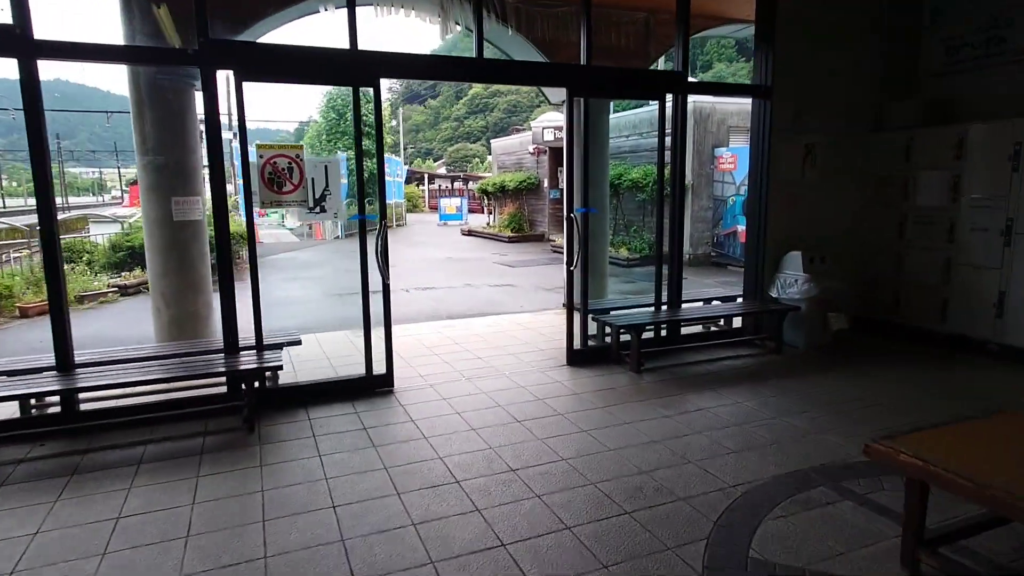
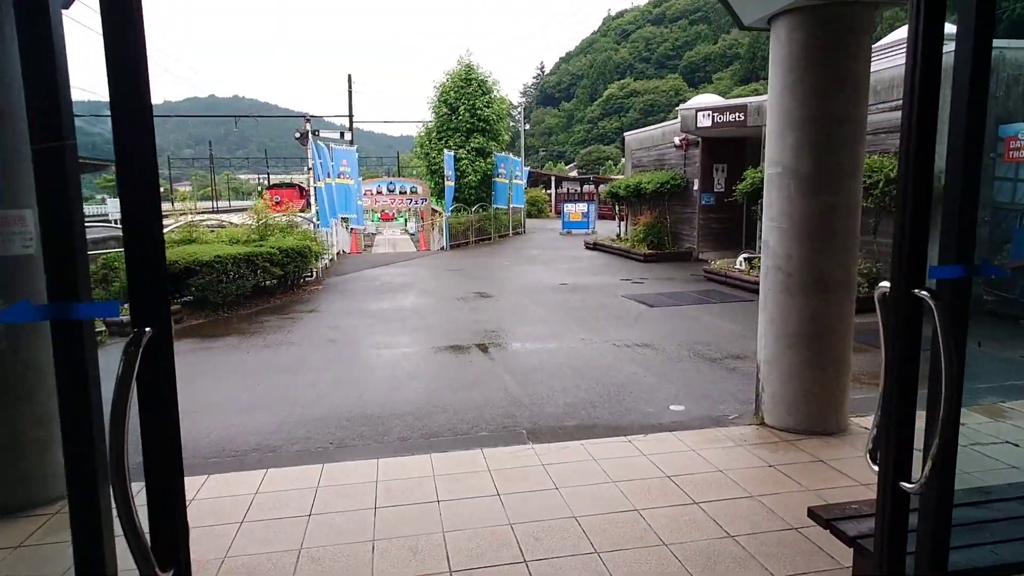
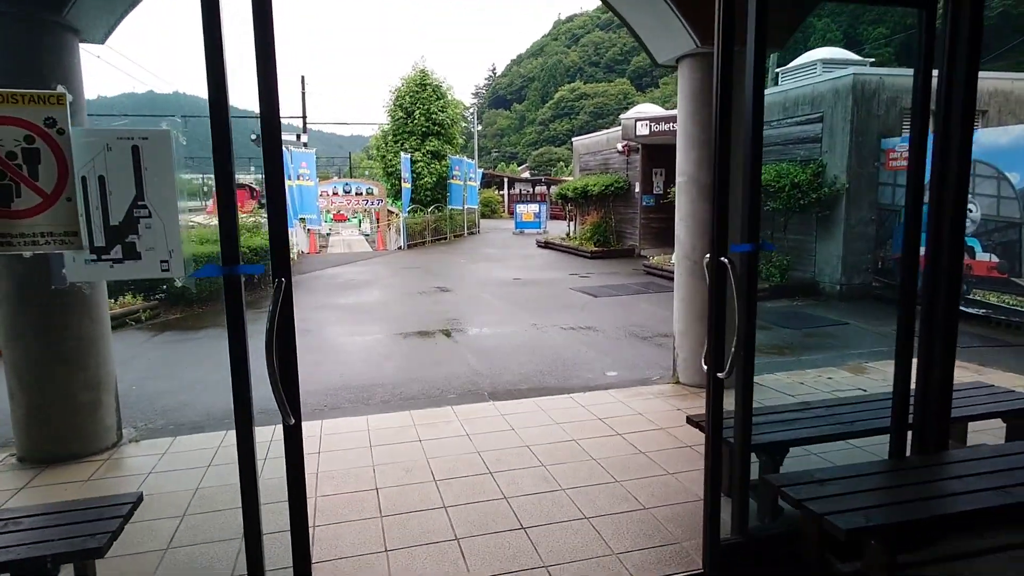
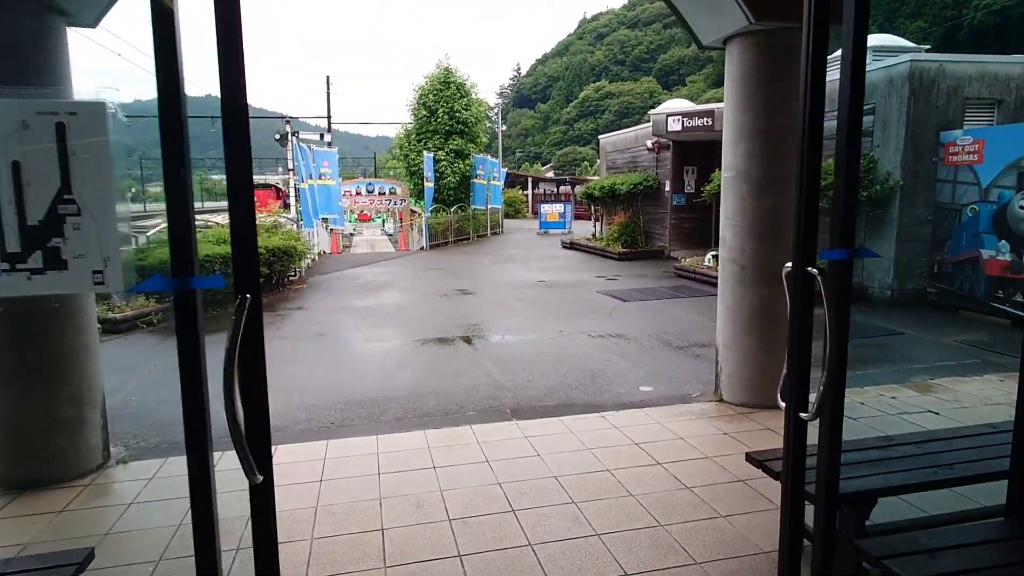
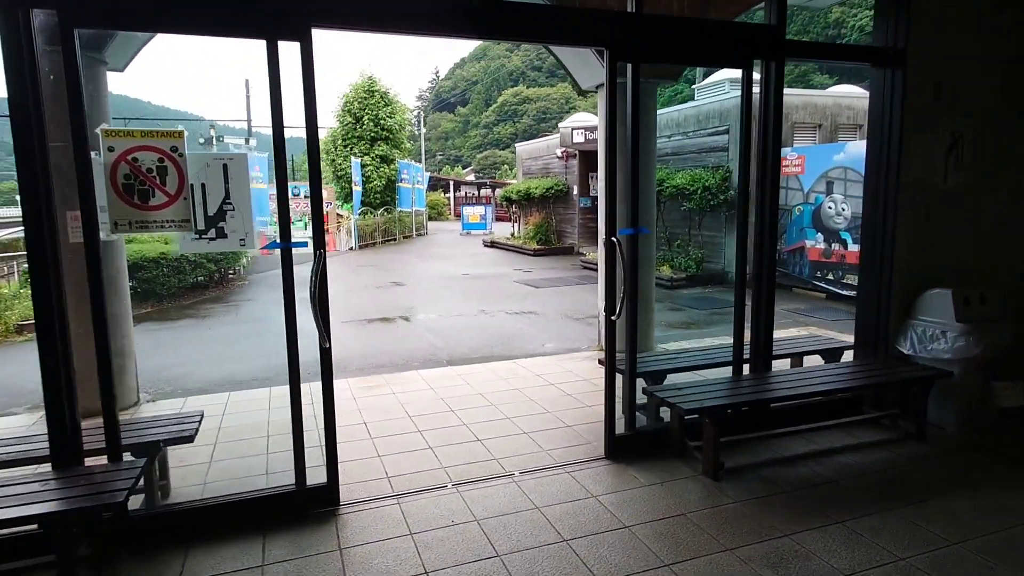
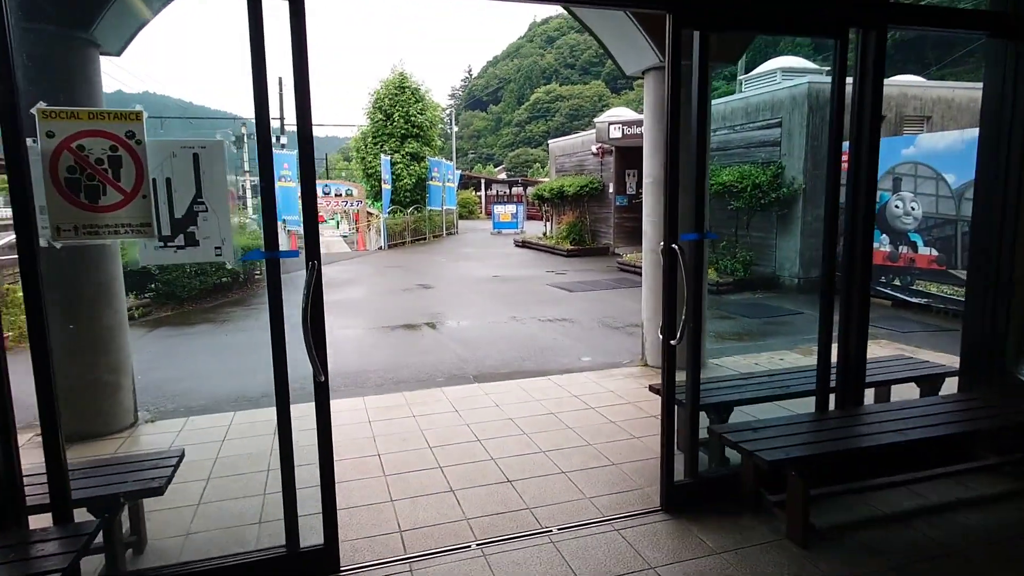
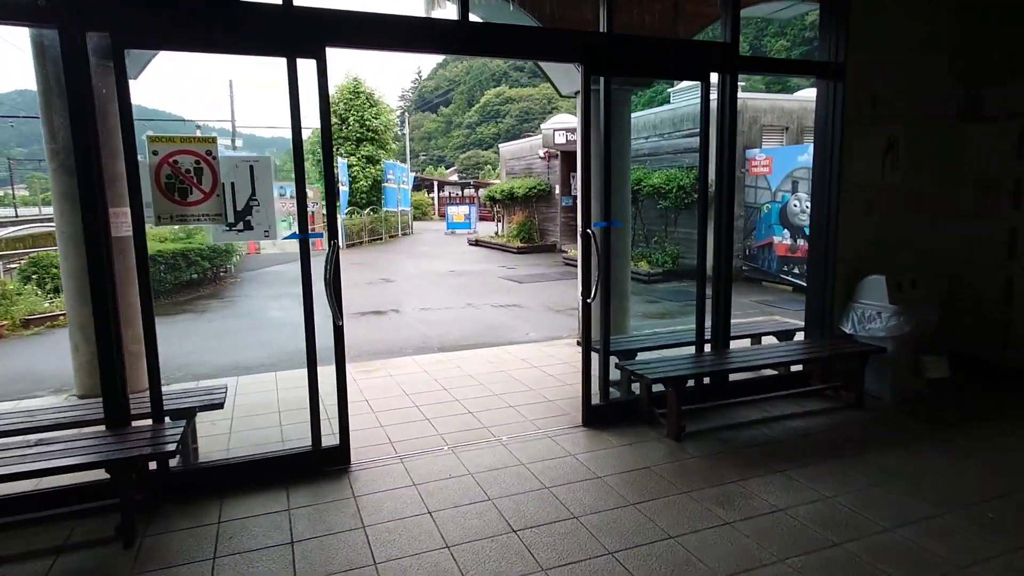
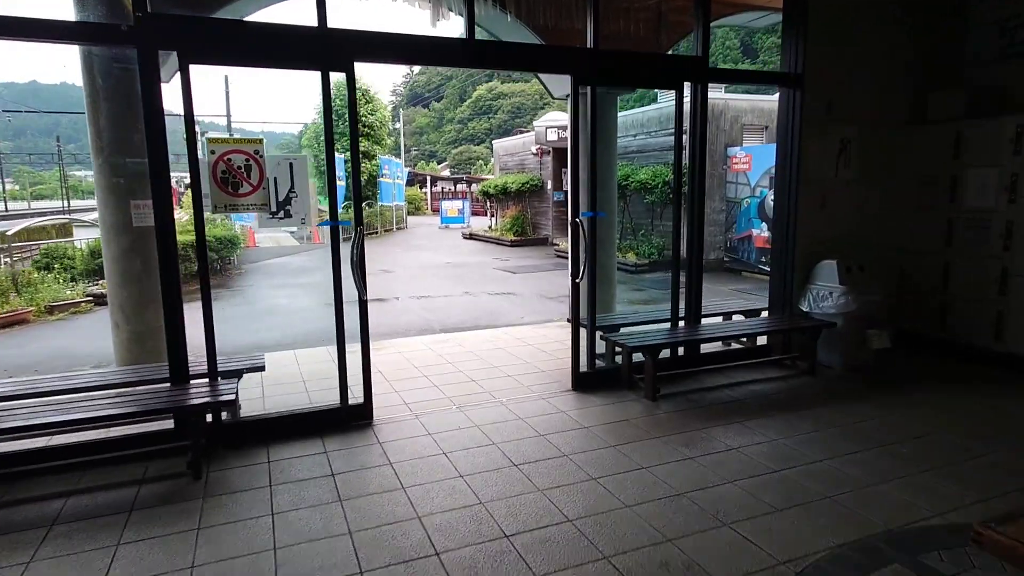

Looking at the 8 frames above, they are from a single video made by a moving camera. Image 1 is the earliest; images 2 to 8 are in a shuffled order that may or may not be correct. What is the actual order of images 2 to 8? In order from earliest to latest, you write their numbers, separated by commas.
8, 7, 5, 6, 3, 4, 2
